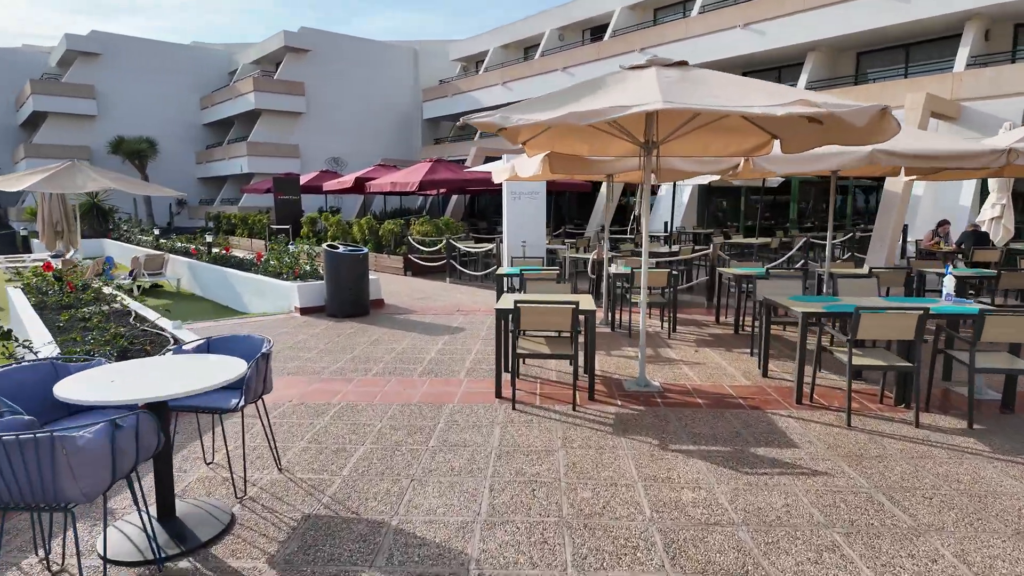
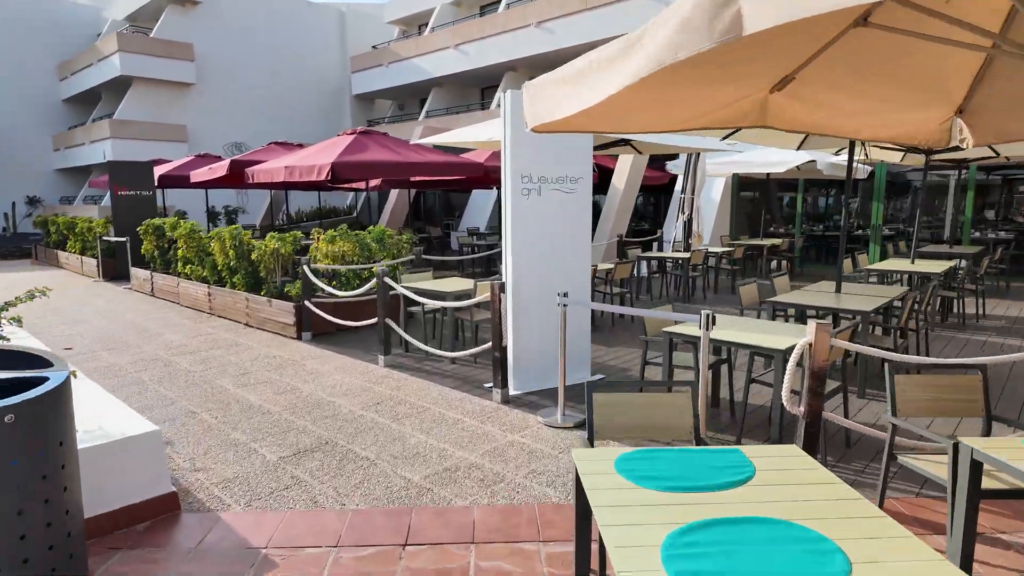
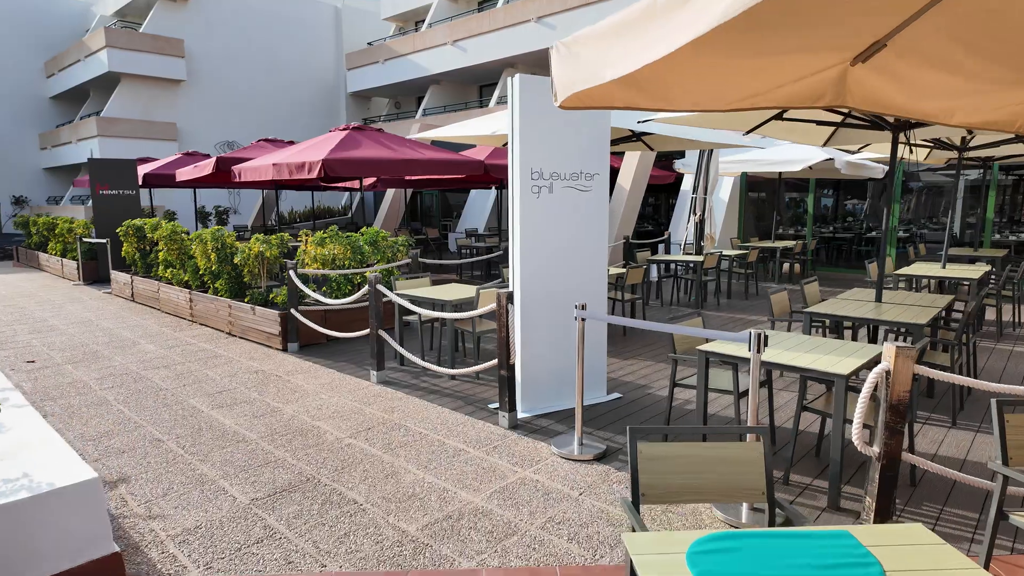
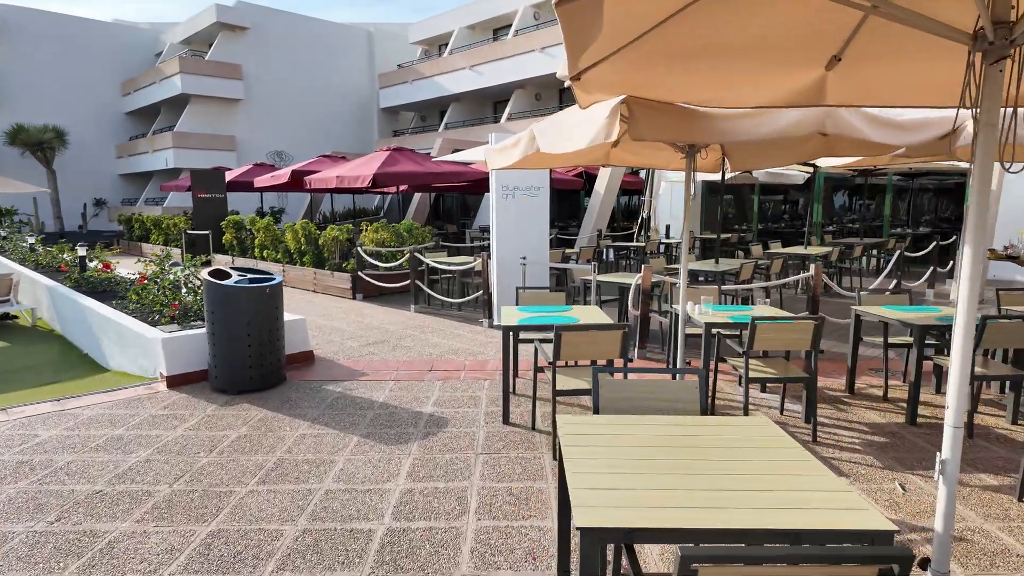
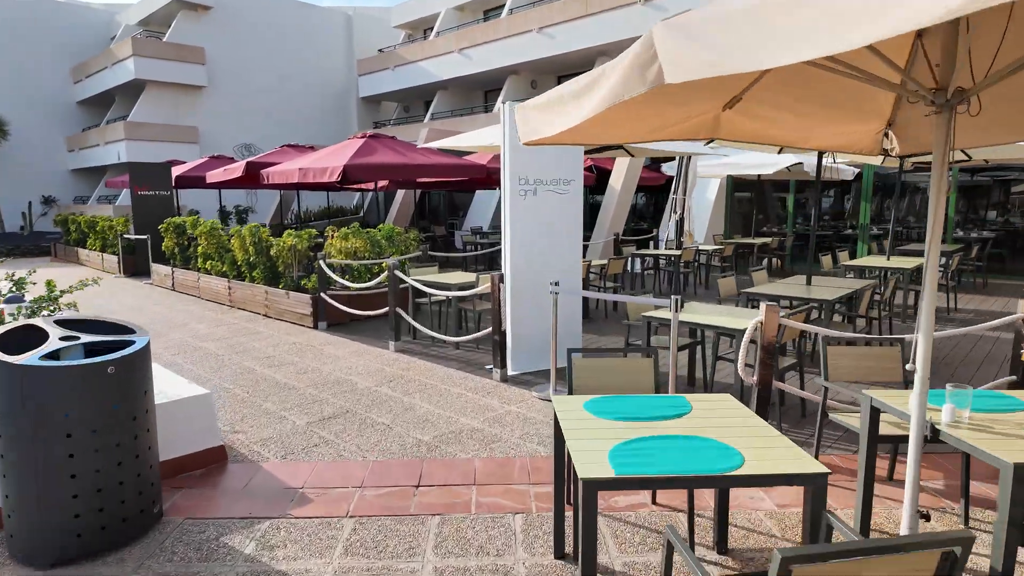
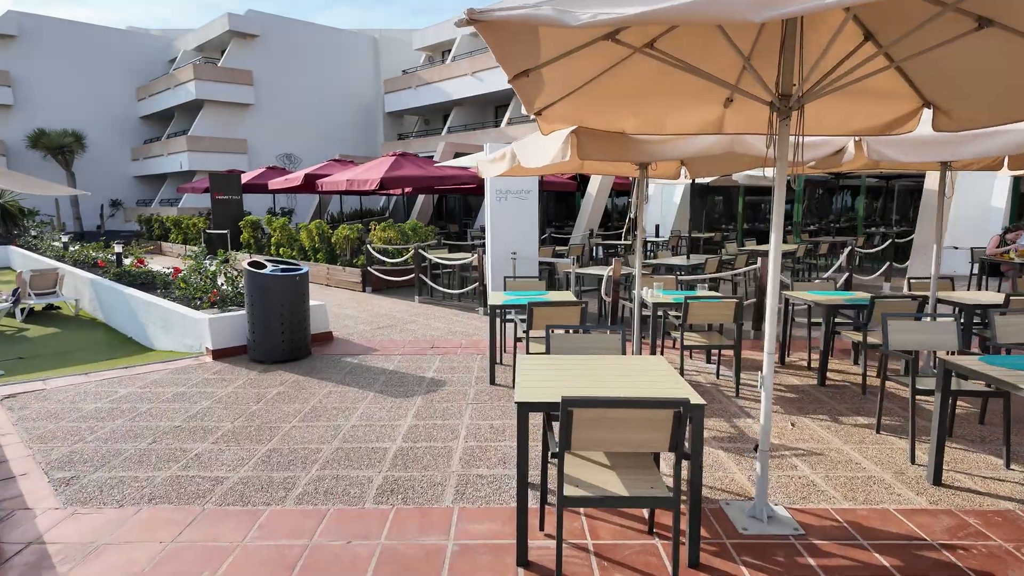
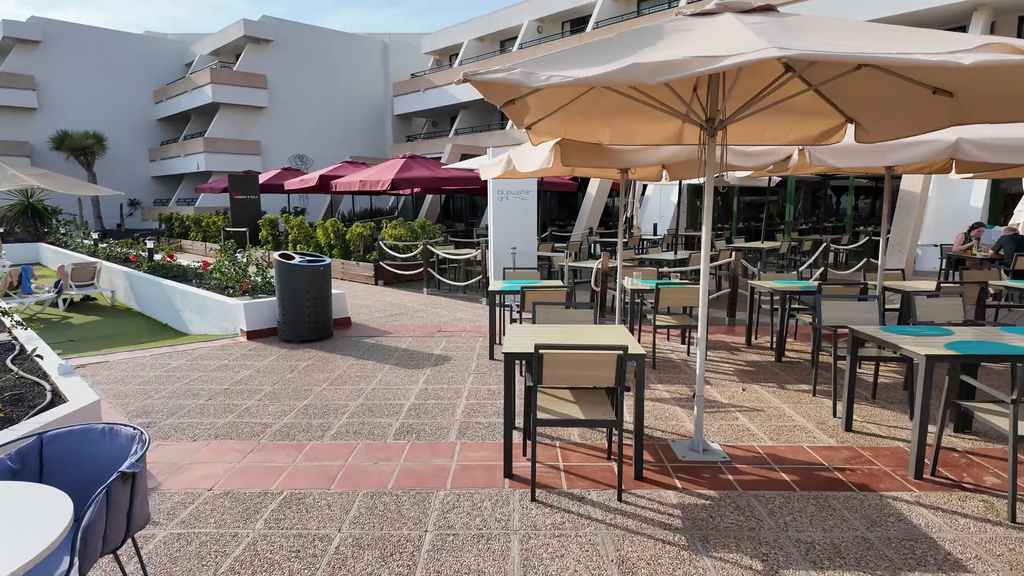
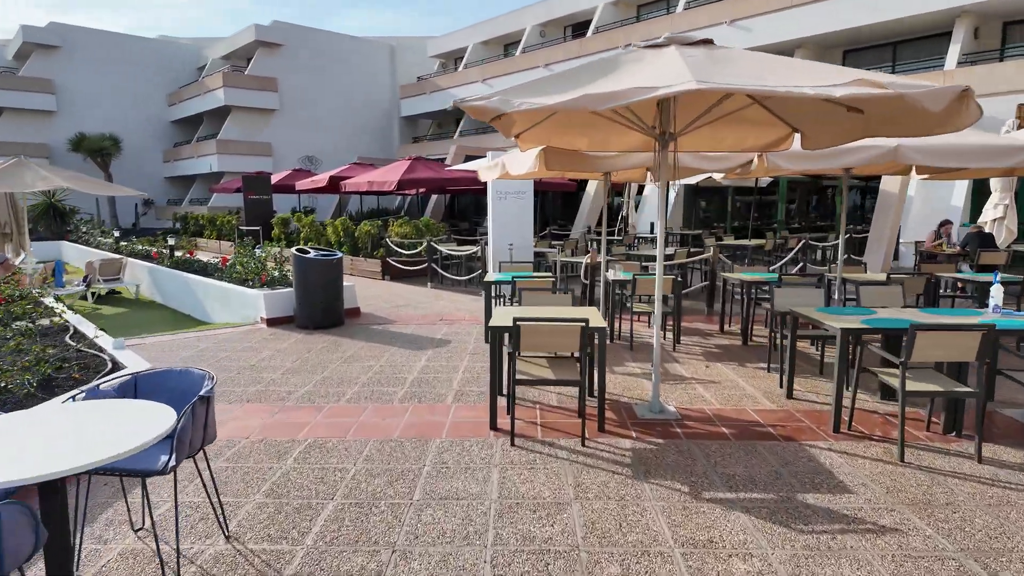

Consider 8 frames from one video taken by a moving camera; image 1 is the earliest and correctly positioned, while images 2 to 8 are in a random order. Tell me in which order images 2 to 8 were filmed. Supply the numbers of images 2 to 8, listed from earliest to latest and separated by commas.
8, 7, 6, 4, 5, 2, 3
